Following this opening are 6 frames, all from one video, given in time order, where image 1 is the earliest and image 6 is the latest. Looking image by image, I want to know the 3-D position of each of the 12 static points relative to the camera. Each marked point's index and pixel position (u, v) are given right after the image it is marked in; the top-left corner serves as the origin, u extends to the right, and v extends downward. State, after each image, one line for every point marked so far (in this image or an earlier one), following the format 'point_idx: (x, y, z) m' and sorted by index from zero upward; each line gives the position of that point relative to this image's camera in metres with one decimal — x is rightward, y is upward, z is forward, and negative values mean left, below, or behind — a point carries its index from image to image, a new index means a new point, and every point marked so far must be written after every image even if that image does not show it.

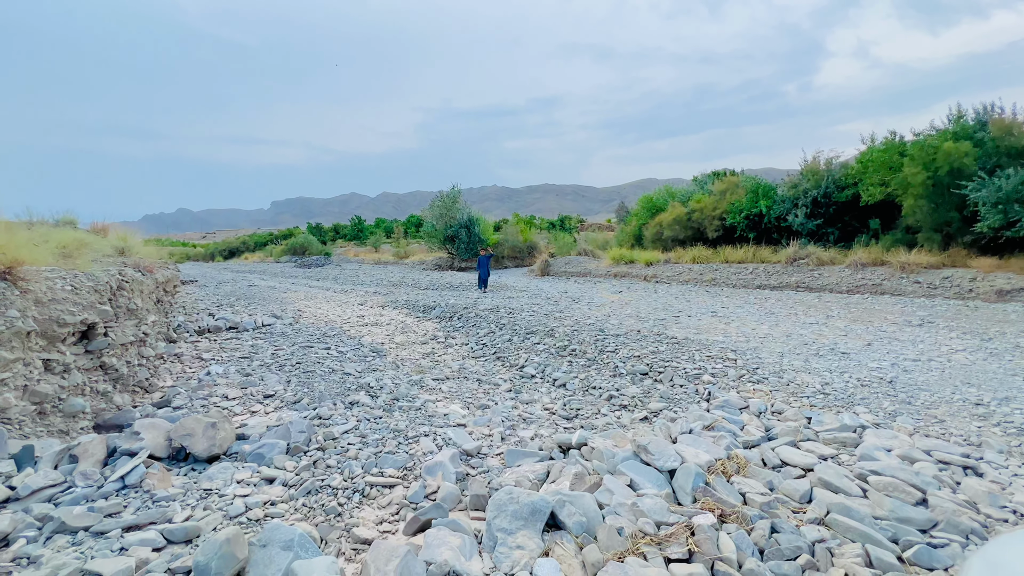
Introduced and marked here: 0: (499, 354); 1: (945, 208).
0: (-0.2, -1.1, +7.7) m
1: (+14.1, +2.5, +14.6) m
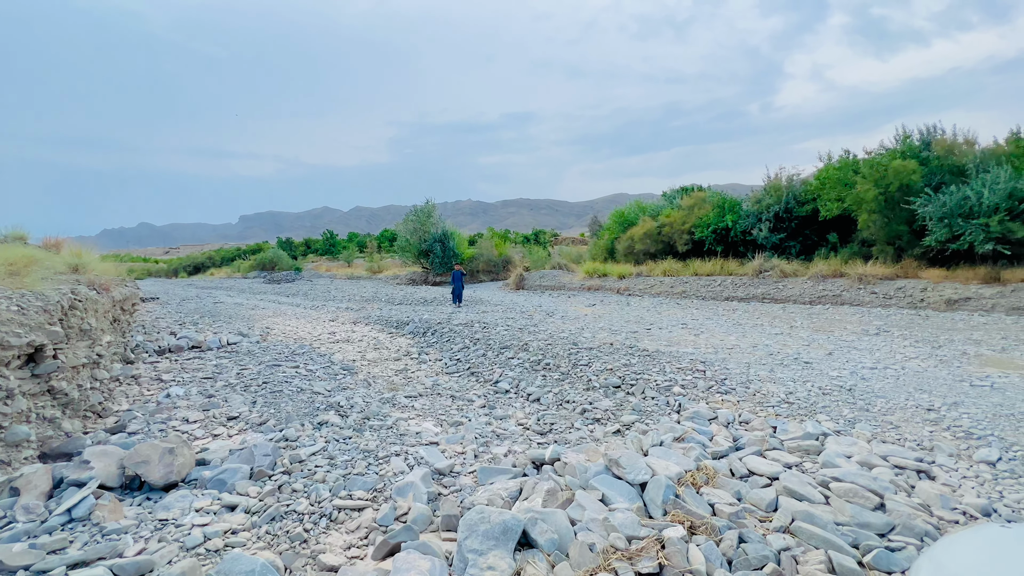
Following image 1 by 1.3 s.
0: (-0.7, -1.4, +7.6) m
1: (+13.2, +2.2, +15.4) m
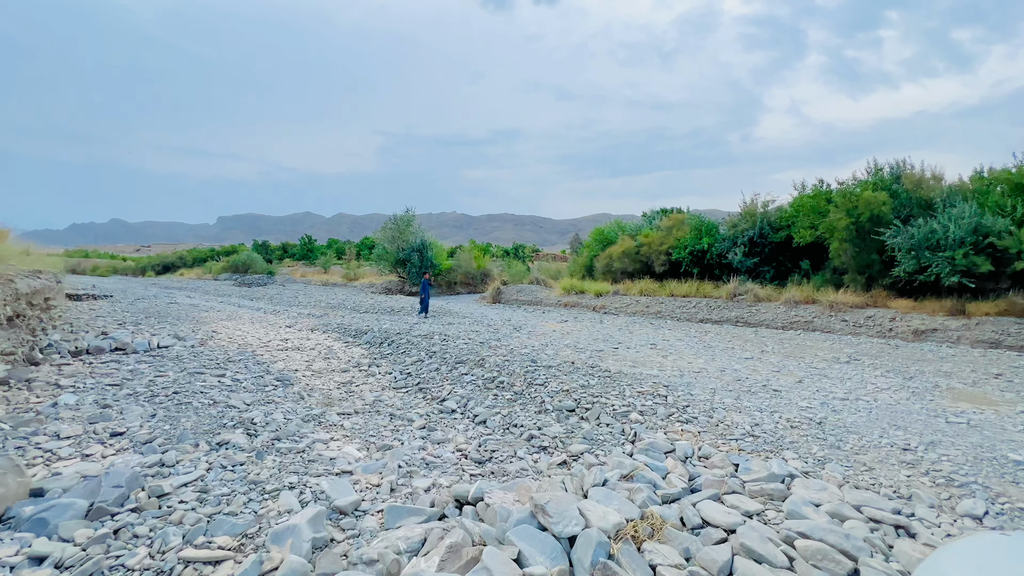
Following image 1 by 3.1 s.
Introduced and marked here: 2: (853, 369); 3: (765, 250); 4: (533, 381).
0: (-1.4, -1.5, +7.0) m
1: (+12.2, +1.2, +15.4) m
2: (+6.0, -1.4, +7.9) m
3: (+11.0, +1.6, +19.4) m
4: (+0.3, -1.3, +6.4) m
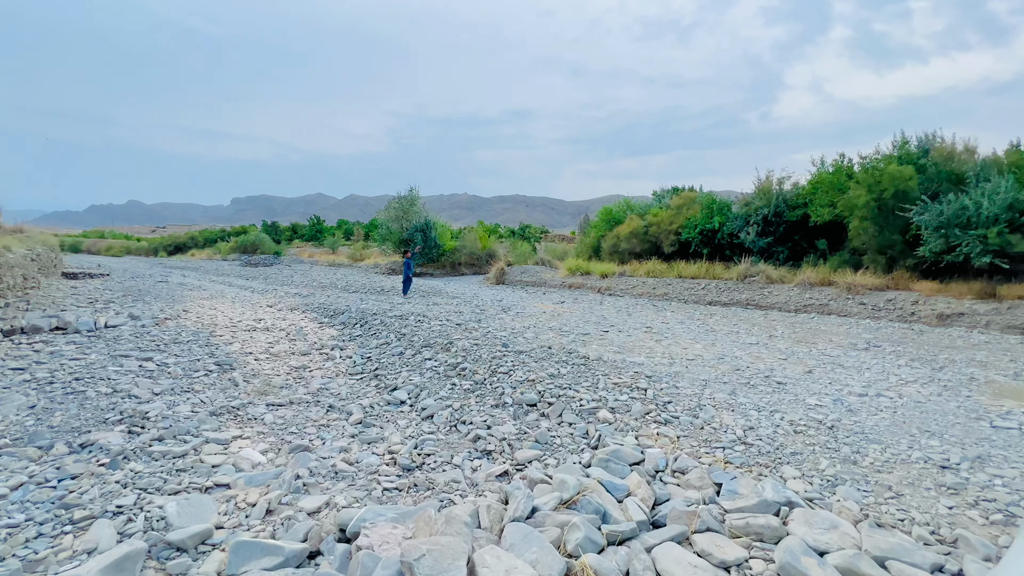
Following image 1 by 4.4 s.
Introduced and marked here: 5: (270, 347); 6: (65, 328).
0: (-1.9, -1.2, +6.2) m
1: (+12.0, +1.8, +14.2) m
2: (+5.6, -1.1, +6.9) m
3: (+10.9, +2.4, +18.1) m
4: (-0.2, -1.0, +5.5) m
5: (-4.4, -1.1, +8.2) m
6: (-7.5, -0.7, +7.4) m
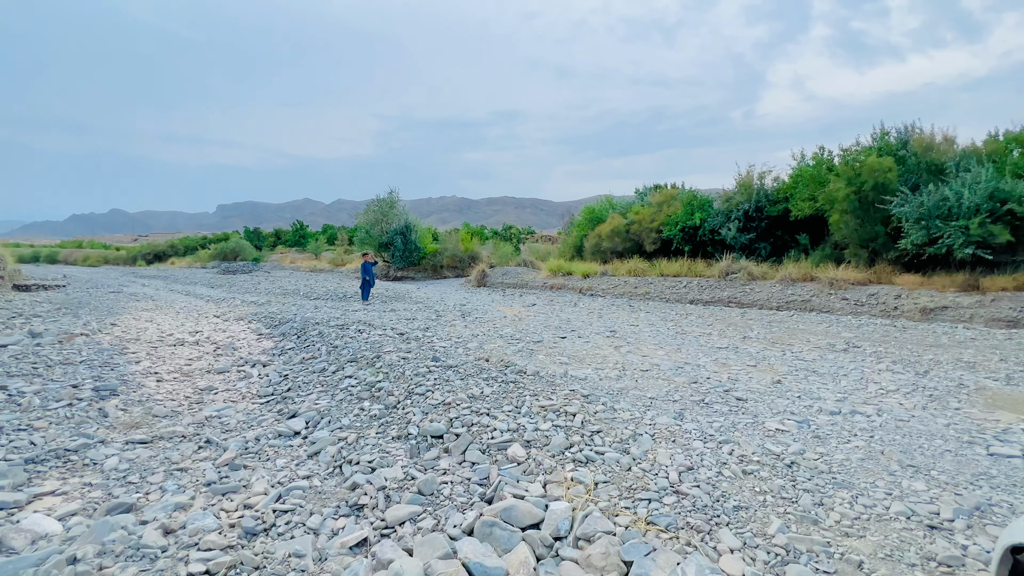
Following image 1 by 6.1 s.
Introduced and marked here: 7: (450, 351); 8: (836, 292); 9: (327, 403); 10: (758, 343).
0: (-2.7, -1.3, +5.4) m
1: (+10.9, +2.0, +13.7) m
2: (+4.7, -1.0, +6.2) m
3: (+9.7, +2.6, +17.6) m
4: (-1.0, -1.1, +4.7) m
5: (-5.3, -1.2, +7.3) m
6: (-8.3, -0.9, +6.5) m
7: (-0.8, -0.9, +6.2) m
8: (+9.0, -0.1, +12.4) m
9: (-2.0, -1.2, +4.8) m
10: (+4.3, -0.9, +7.8) m
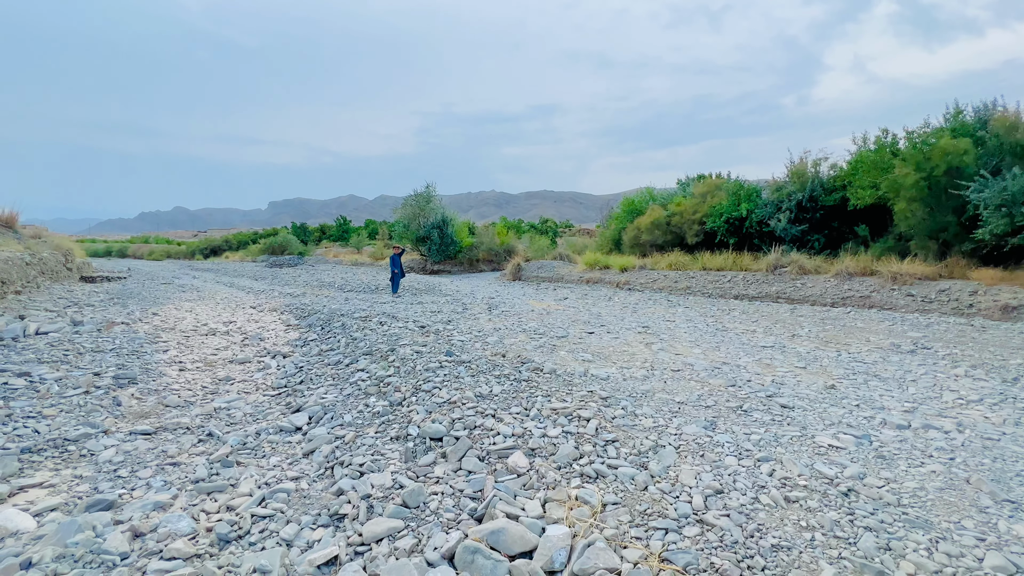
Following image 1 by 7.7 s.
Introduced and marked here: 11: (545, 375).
0: (-2.5, -1.1, +5.3) m
1: (+11.8, +2.2, +12.3) m
2: (+5.0, -0.9, +5.4) m
3: (+10.9, +2.7, +16.3) m
4: (-0.9, -0.9, +4.5) m
5: (-4.9, -1.1, +7.3) m
6: (-8.0, -0.7, +6.8) m
7: (-0.6, -0.7, +5.9) m
8: (+9.7, 0.0, +11.3) m
9: (-1.8, -1.1, +4.6) m
10: (+4.6, -0.8, +7.0) m
11: (+0.3, -0.9, +4.4) m
